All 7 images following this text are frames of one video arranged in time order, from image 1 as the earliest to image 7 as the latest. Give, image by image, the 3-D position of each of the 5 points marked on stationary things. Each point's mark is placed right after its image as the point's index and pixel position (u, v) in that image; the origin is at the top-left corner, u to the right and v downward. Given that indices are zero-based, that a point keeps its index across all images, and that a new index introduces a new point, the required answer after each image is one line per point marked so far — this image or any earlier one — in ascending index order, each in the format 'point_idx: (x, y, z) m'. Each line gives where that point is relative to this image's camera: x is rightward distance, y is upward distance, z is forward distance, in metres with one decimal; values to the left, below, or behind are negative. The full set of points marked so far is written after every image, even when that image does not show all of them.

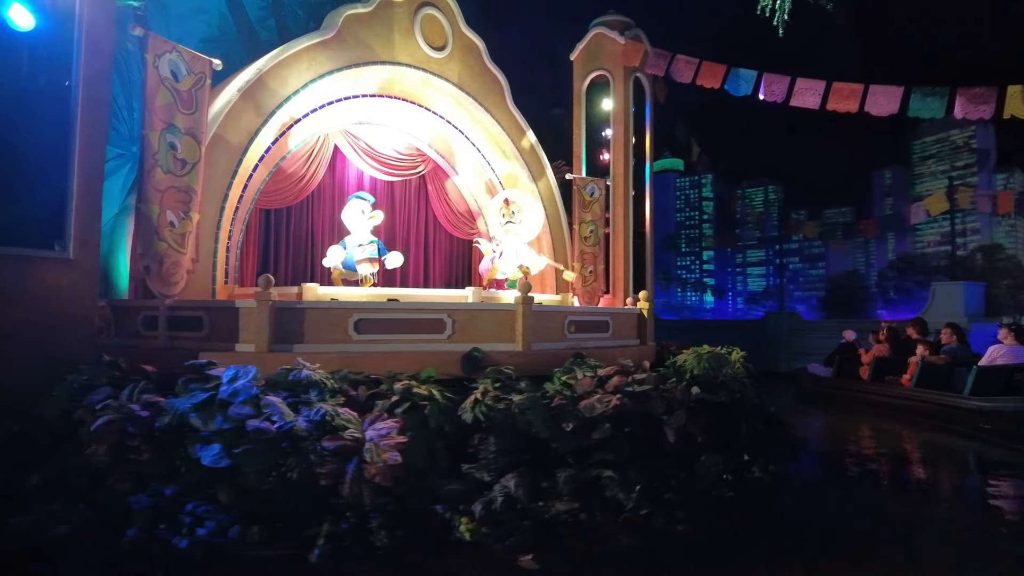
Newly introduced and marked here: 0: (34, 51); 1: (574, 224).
0: (-3.2, +1.6, +4.4) m
1: (+0.9, +0.9, +9.4) m
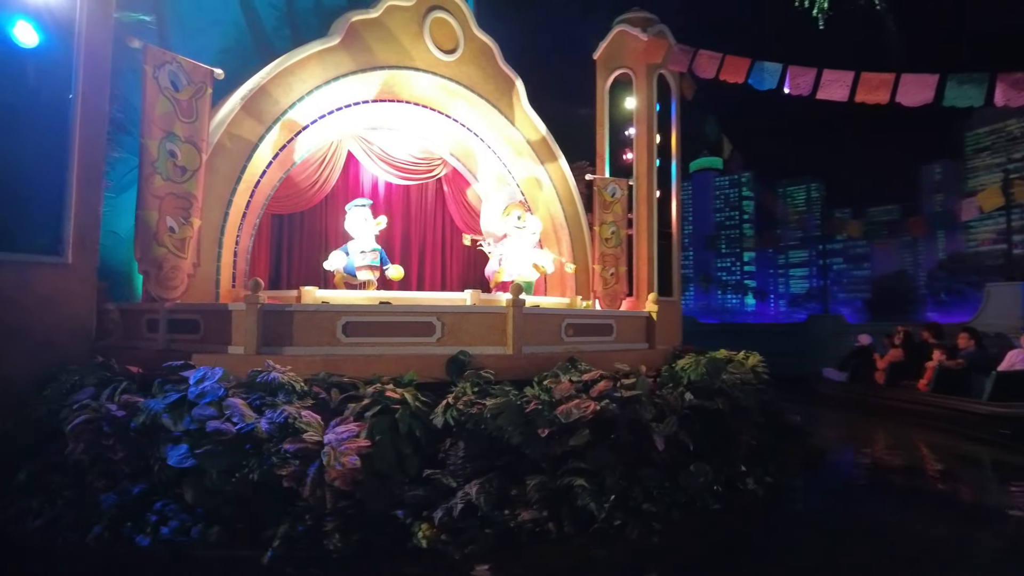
0: (-3.3, +1.6, +4.7) m
1: (+1.2, +0.9, +9.3) m
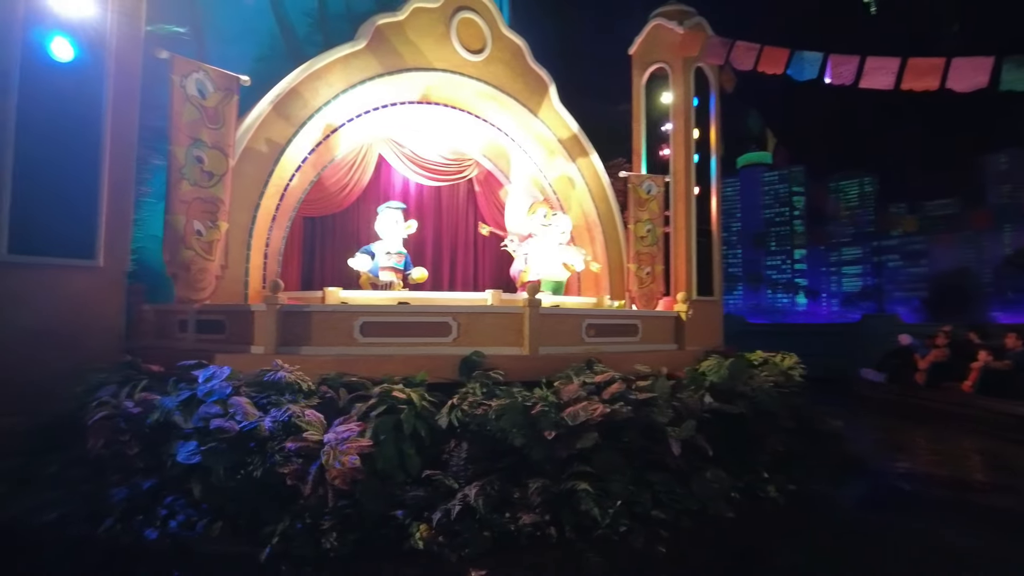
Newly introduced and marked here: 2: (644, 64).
0: (-3.3, +1.6, +4.9) m
1: (+1.6, +0.9, +9.1) m
2: (+1.9, +3.2, +9.6) m
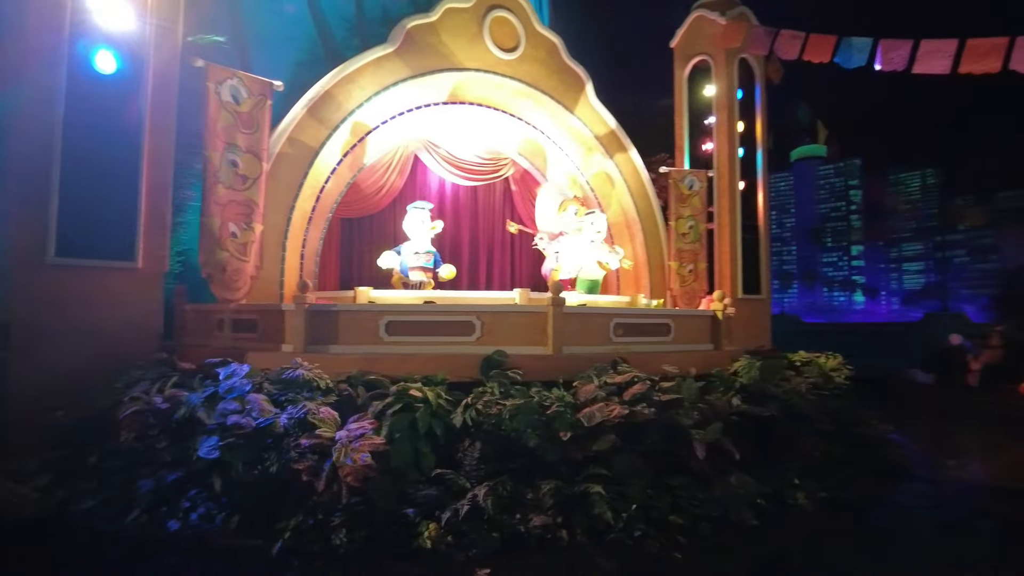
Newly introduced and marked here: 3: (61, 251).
0: (-3.1, +1.6, +5.1) m
1: (+2.2, +0.9, +8.9) m
2: (+2.5, +3.3, +9.3) m
3: (-3.3, +0.3, +4.8) m
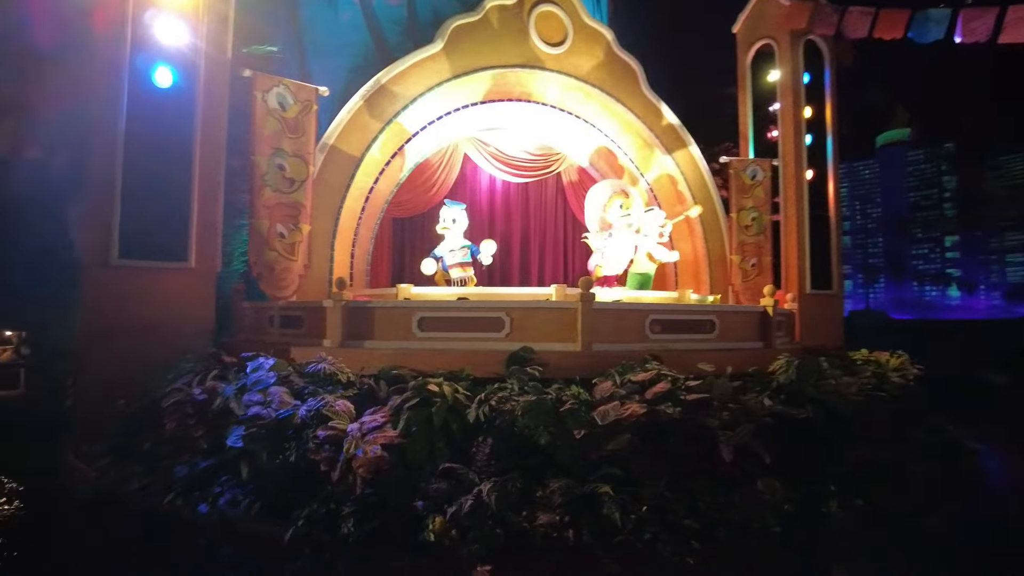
0: (-2.9, +1.6, +5.5) m
1: (+2.9, +1.0, +8.5) m
2: (+3.2, +3.3, +8.9) m
3: (-3.1, +0.3, +5.2) m
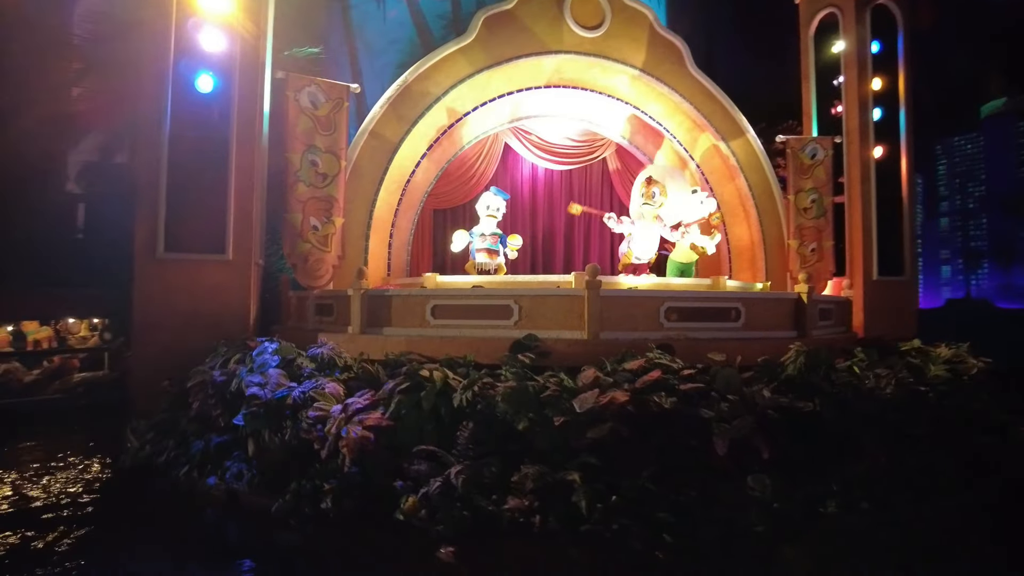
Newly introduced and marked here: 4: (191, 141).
0: (-2.7, +1.7, +5.9) m
1: (+3.4, +1.1, +8.0) m
2: (+3.8, +3.5, +8.3) m
3: (-3.0, +0.4, +5.7) m
4: (-2.8, +1.3, +5.8) m
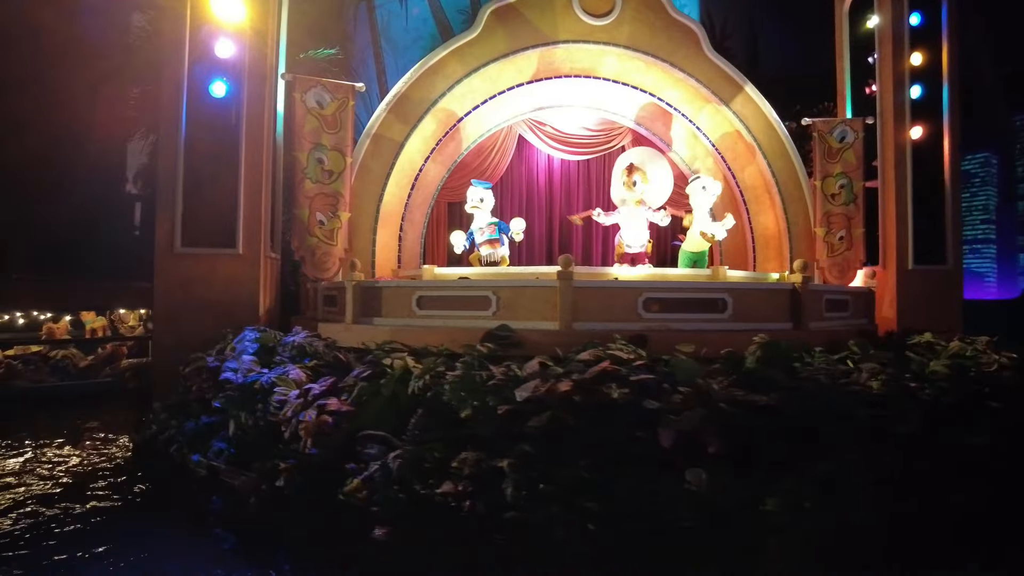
0: (-2.8, +1.7, +6.3) m
1: (+3.6, +1.2, +7.6) m
2: (+4.0, +3.6, +7.8) m
3: (-3.1, +0.4, +6.1) m
4: (-2.9, +1.4, +6.2) m
